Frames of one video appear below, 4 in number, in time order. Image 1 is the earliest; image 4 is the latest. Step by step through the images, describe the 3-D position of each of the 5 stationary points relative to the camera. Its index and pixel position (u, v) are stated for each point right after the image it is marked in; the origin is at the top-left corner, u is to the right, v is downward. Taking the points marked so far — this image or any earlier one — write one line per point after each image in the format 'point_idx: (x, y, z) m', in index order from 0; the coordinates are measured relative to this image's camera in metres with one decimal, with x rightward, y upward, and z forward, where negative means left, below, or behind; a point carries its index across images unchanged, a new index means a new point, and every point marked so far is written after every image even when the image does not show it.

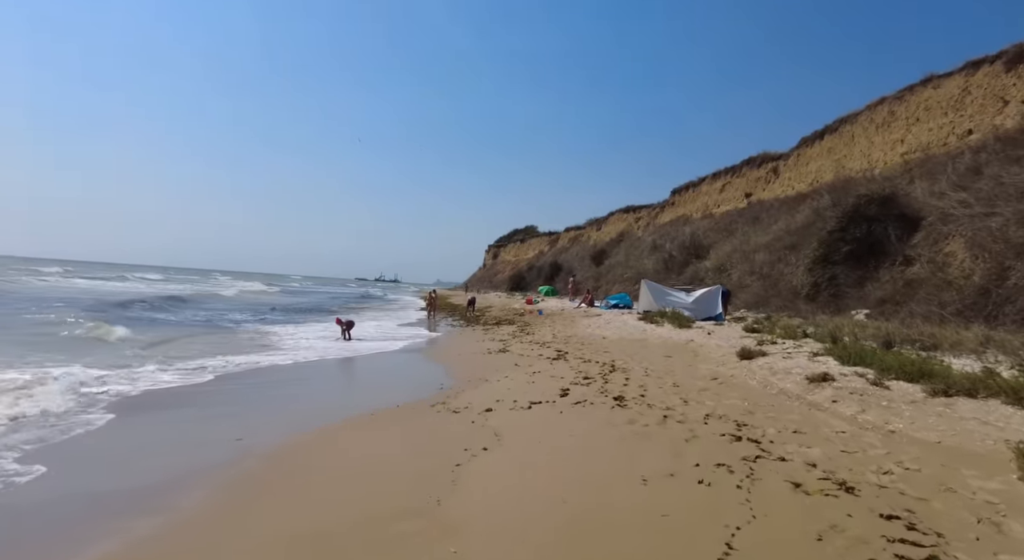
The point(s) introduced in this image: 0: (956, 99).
0: (+13.6, +5.5, +16.9) m
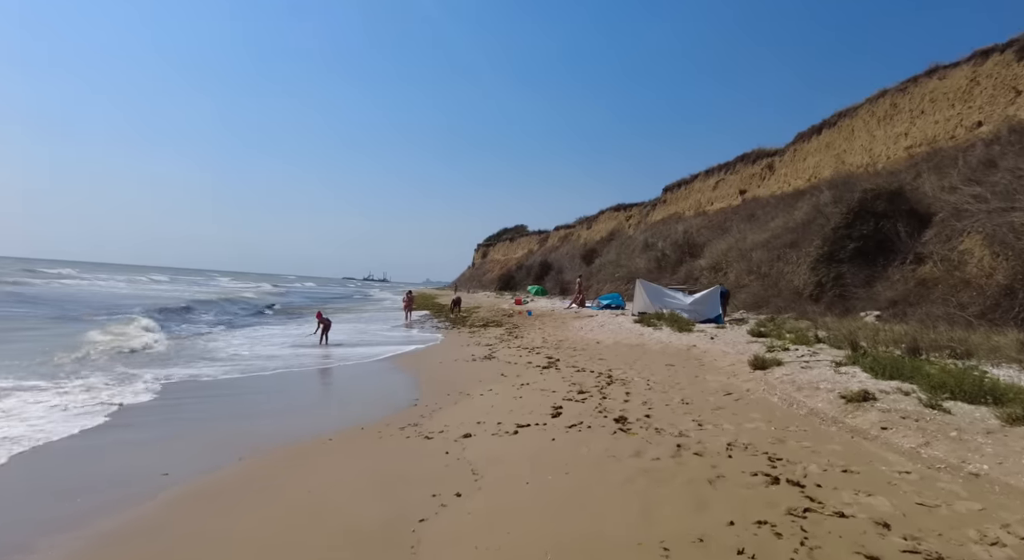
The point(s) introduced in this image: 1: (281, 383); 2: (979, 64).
0: (+13.2, +5.6, +16.2) m
1: (-3.9, -1.7, +9.5) m
2: (+13.7, +6.4, +16.2) m
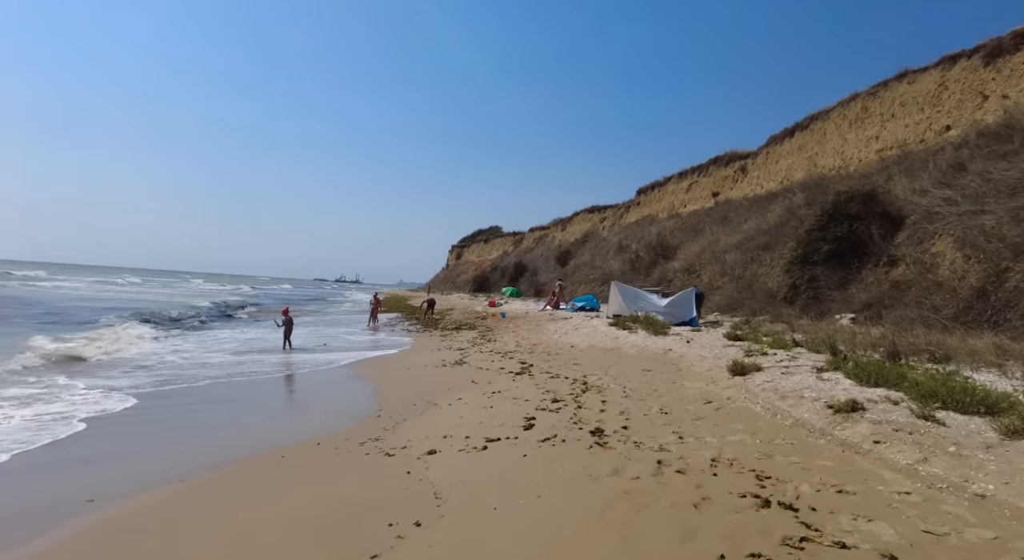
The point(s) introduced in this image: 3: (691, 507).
0: (+12.4, +5.5, +16.3) m
1: (-4.4, -1.8, +8.9) m
2: (+12.9, +6.3, +16.4) m
3: (+1.1, -1.4, +3.6) m
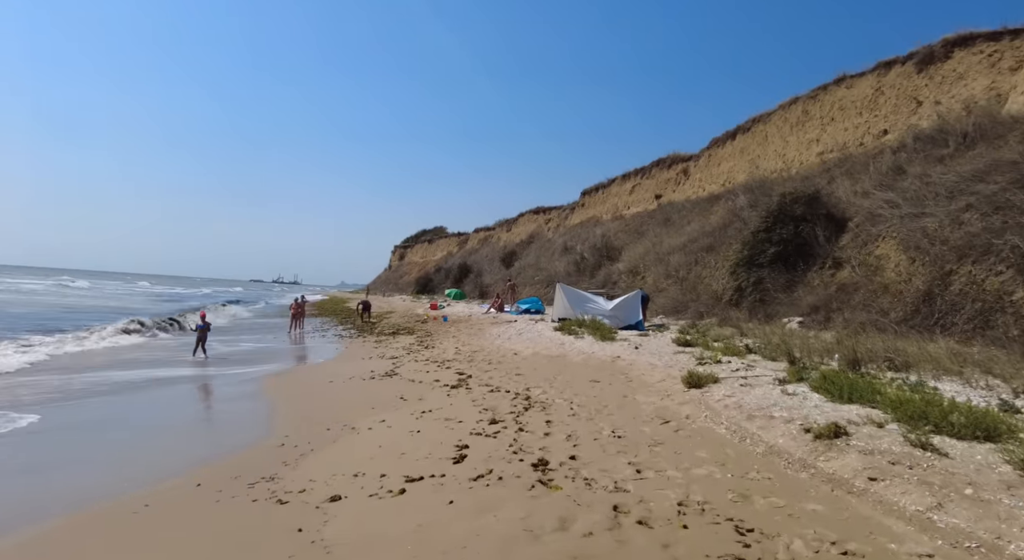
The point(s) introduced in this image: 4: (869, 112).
0: (+10.7, +5.4, +16.6) m
1: (-5.3, -1.8, +7.5) m
2: (+11.2, +6.2, +16.7) m
3: (+0.7, -1.5, +2.7) m
4: (+10.6, +5.0, +16.5) m
